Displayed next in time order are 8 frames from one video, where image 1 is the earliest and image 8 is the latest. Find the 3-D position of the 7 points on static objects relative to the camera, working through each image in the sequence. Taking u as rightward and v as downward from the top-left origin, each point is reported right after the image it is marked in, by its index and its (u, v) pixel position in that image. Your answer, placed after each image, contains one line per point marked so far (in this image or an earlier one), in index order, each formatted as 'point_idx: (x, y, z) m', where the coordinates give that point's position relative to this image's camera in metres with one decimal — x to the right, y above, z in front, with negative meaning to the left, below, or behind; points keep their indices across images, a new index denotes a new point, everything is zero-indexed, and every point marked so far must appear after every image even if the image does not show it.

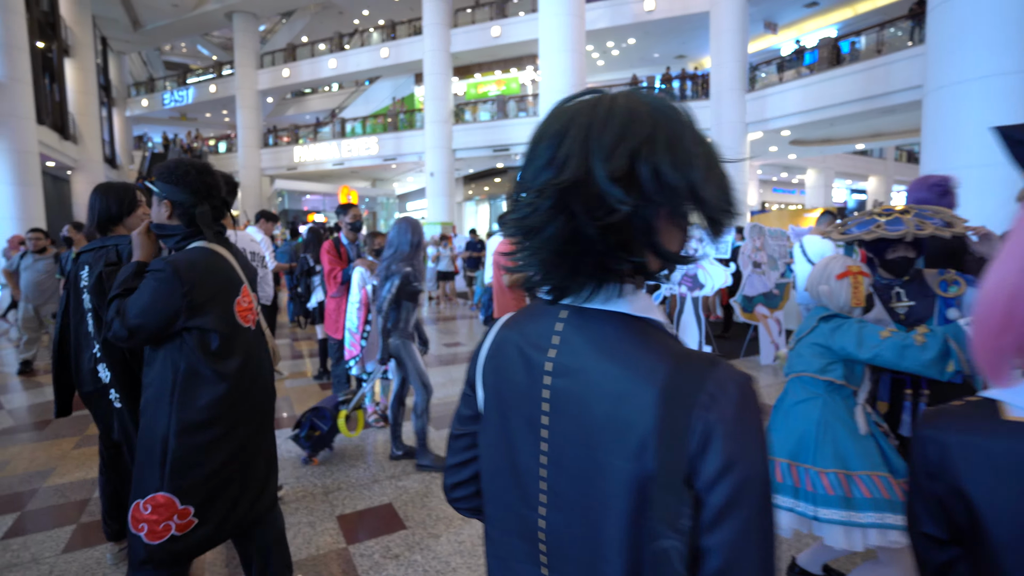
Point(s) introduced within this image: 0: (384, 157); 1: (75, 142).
0: (-4.8, +5.0, +19.7) m
1: (-15.8, +5.3, +19.0) m
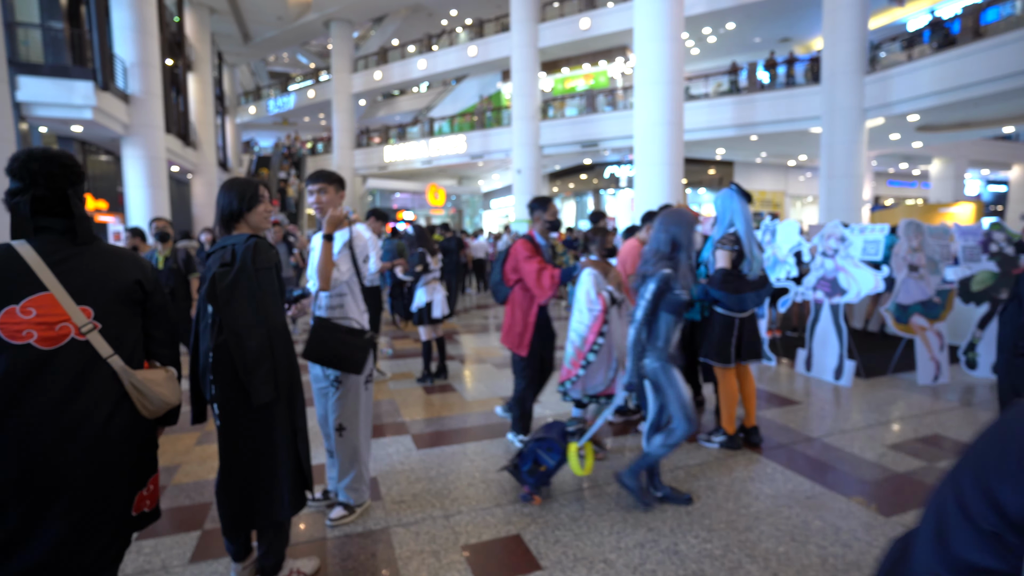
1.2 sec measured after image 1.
0: (-1.5, +5.1, +19.8) m
1: (-12.5, +5.6, +20.7) m
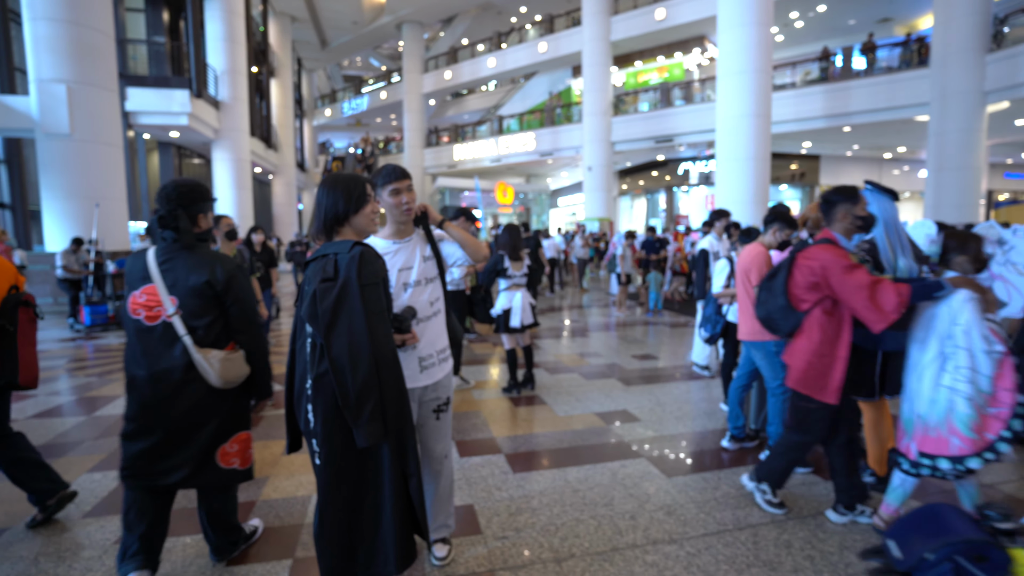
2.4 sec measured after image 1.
0: (+1.1, +5.1, +19.5) m
1: (-9.7, +5.7, +21.7) m
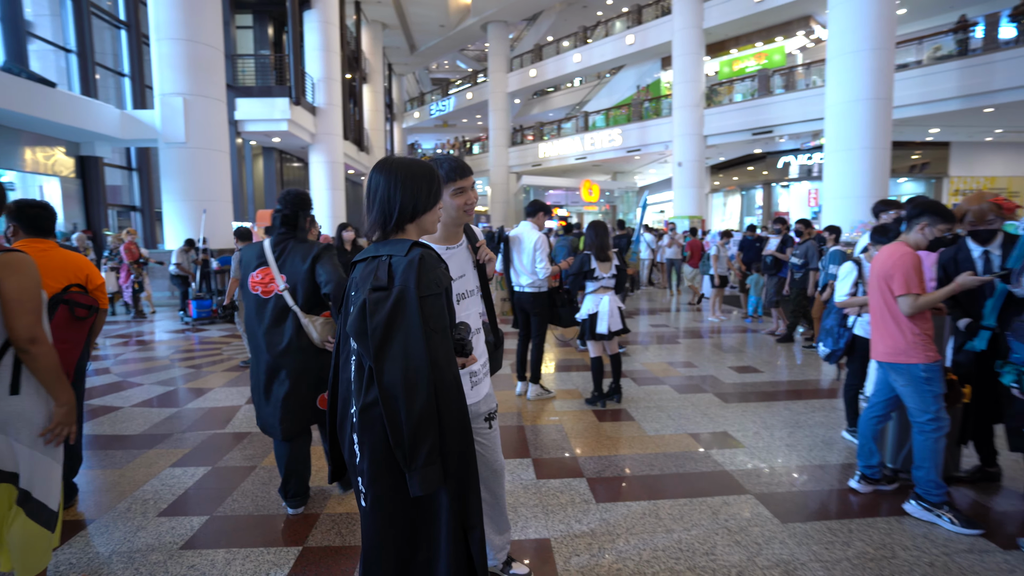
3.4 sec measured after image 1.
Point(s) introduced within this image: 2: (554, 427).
0: (+4.2, +5.1, +18.8) m
1: (-6.1, +5.9, +22.6) m
2: (+0.3, -1.1, +4.0) m
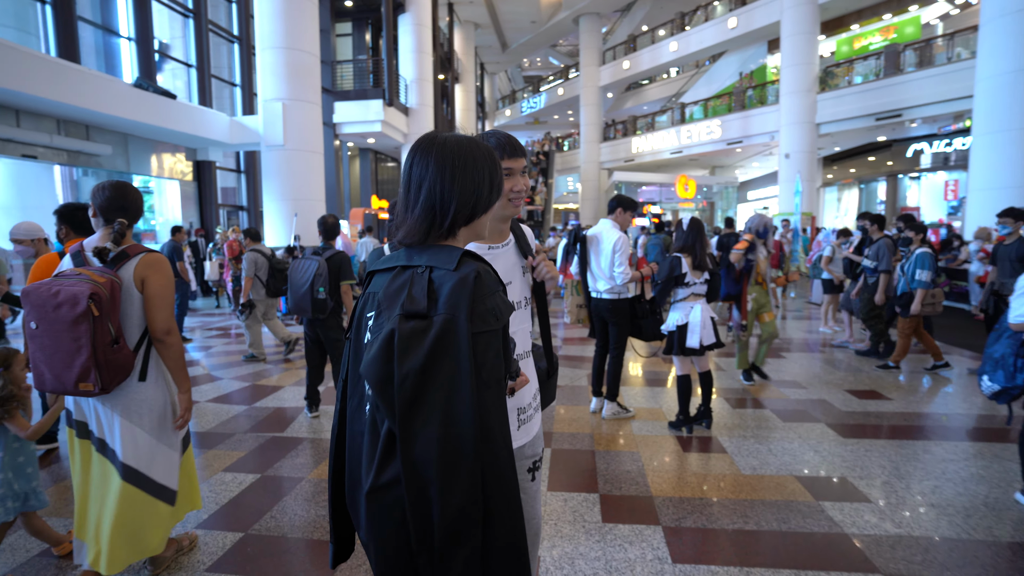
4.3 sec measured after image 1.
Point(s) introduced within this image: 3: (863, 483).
0: (+7.2, +5.0, +17.3) m
1: (-2.3, +6.0, +22.8) m
2: (+0.8, -1.1, +3.5) m
3: (+2.0, -1.1, +3.0) m
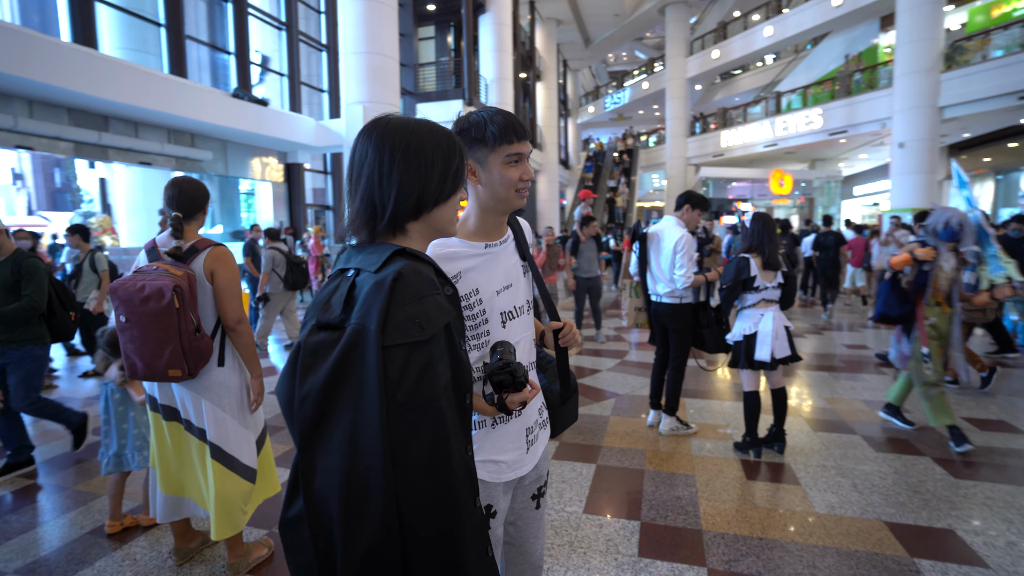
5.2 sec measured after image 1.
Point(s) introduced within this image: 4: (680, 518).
0: (+9.7, +4.9, +15.8) m
1: (+1.2, +6.0, +22.7) m
2: (+1.0, -1.1, +3.1) m
3: (+2.1, -1.2, +2.4) m
4: (+0.9, -1.2, +2.6) m
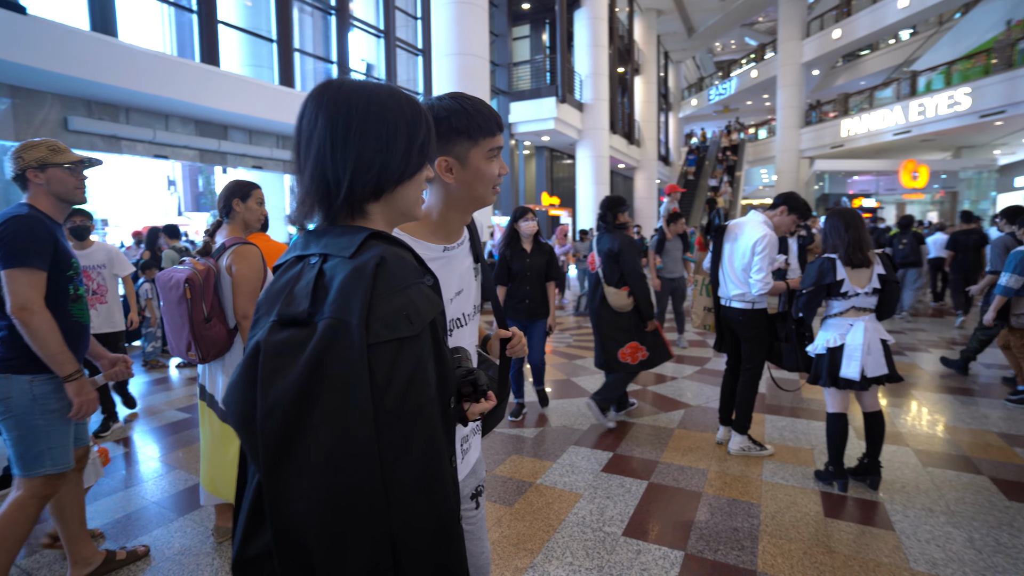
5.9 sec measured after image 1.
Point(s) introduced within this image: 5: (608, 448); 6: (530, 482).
0: (+12.2, +4.6, +13.5) m
1: (+5.2, +6.0, +21.9) m
2: (+1.2, -1.1, +2.7) m
3: (+2.2, -1.2, +1.8) m
4: (+1.0, -1.2, +2.3) m
5: (+0.7, -1.1, +3.6) m
6: (+0.1, -1.2, +3.1) m
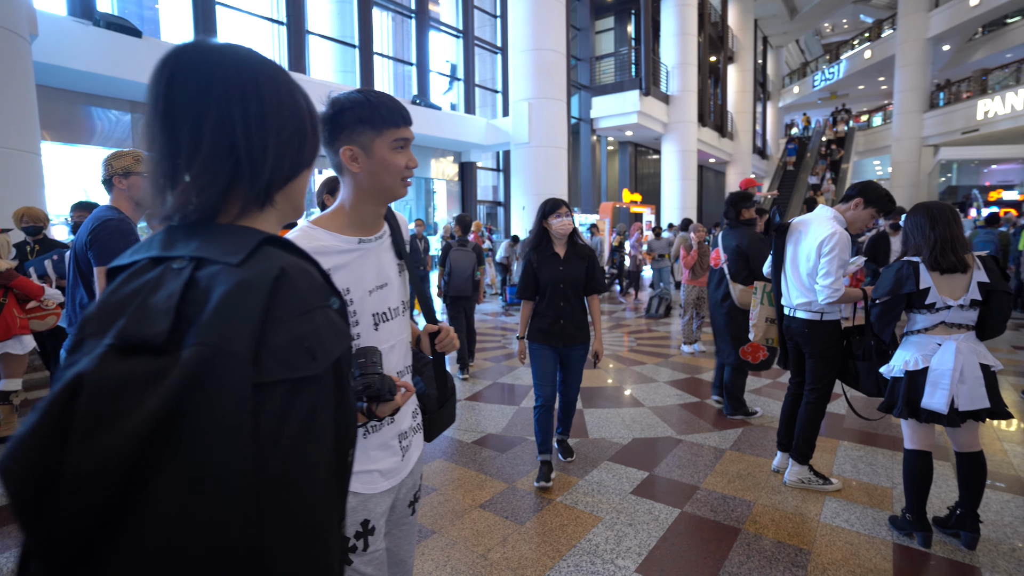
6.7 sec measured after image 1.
0: (+14.0, +4.4, +11.1) m
1: (+8.5, +5.9, +20.5) m
2: (+1.3, -1.2, +2.3) m
3: (+2.1, -1.2, +1.3) m
4: (+1.0, -1.2, +1.9) m
5: (+0.8, -1.1, +3.2) m
6: (+0.2, -1.2, +2.9) m
